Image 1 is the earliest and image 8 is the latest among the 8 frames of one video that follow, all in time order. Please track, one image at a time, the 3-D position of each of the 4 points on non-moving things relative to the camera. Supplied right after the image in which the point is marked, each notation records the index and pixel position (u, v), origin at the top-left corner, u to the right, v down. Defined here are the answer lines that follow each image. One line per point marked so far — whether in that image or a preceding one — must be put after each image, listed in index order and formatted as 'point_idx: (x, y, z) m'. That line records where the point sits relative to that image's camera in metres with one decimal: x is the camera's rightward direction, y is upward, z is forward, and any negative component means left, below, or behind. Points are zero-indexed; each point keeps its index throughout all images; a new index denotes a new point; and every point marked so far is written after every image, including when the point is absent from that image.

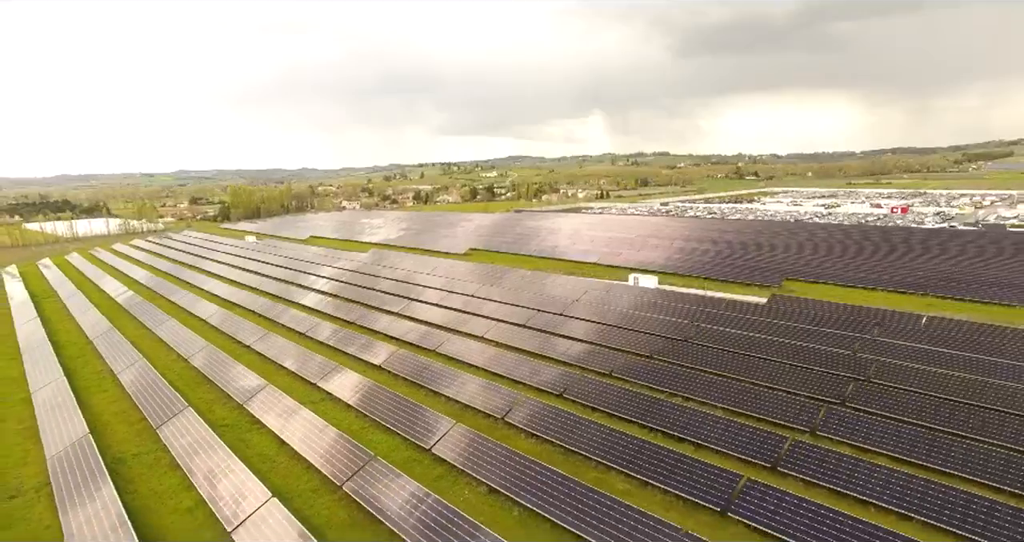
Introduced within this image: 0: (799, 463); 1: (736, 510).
0: (+7.9, -5.1, +13.4) m
1: (+5.5, -5.7, +12.2) m
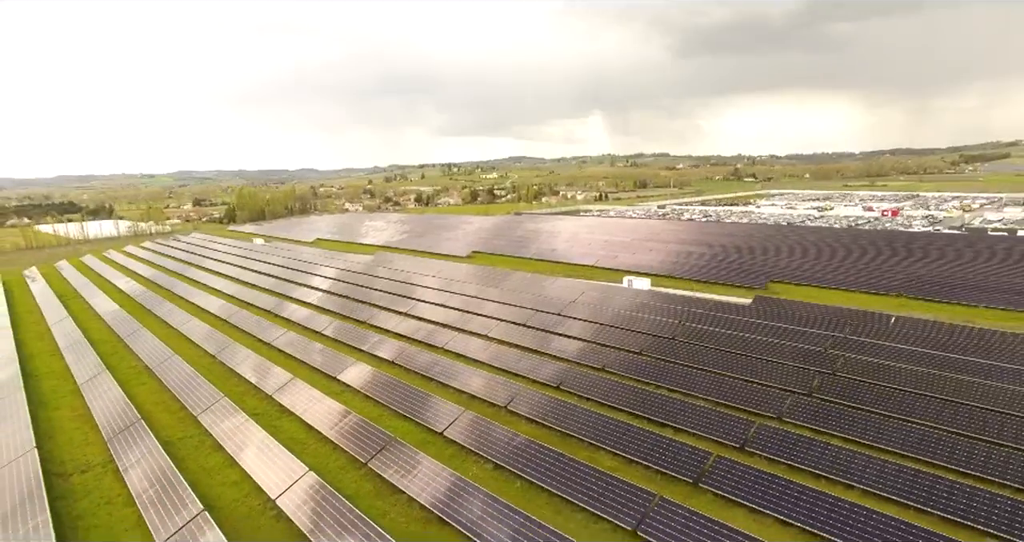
0: (+7.9, -5.3, +15.5) m
1: (+5.5, -5.8, +14.2) m
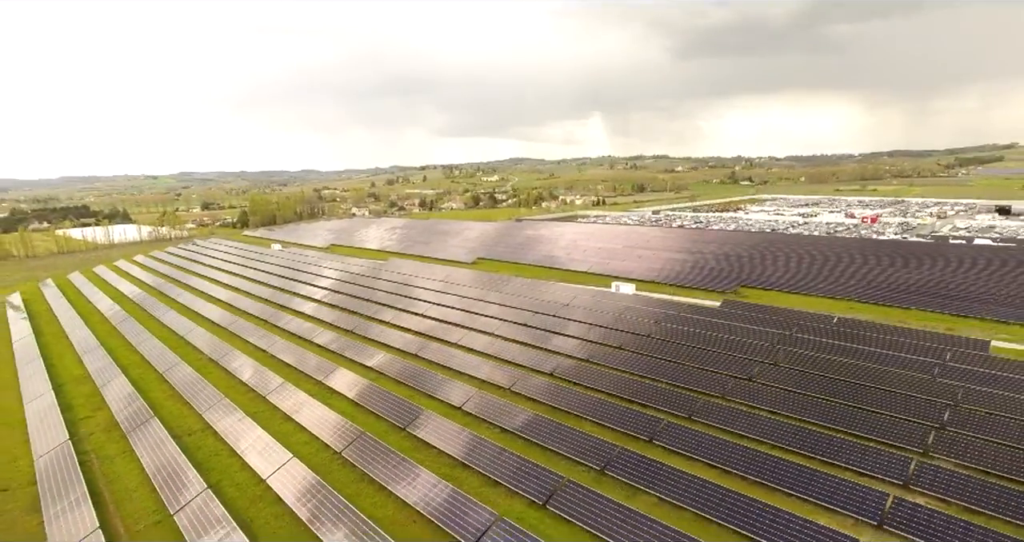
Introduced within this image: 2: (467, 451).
0: (+8.0, -5.7, +20.3) m
1: (+5.6, -6.3, +19.1) m
2: (-1.7, -6.7, +18.8) m
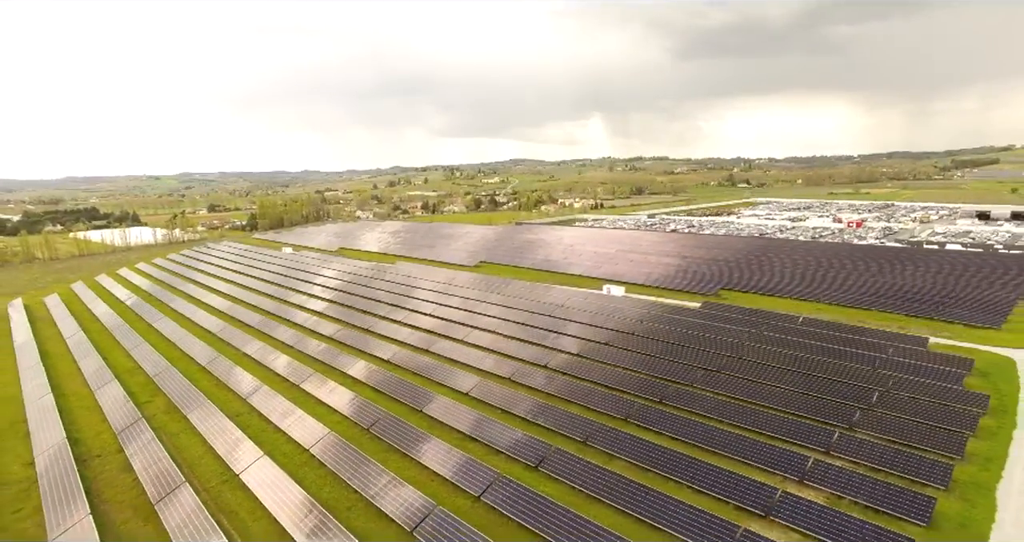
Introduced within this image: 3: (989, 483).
0: (+8.0, -6.0, +24.0) m
1: (+5.6, -6.6, +22.7) m
2: (-1.7, -7.0, +22.5) m
3: (+15.5, -6.9, +16.5) m
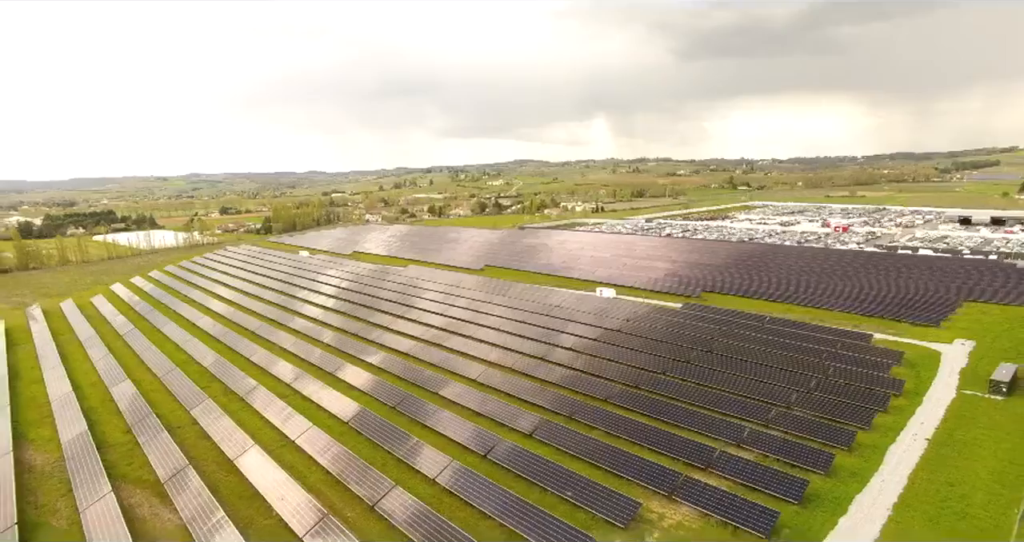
0: (+8.0, -6.4, +28.7) m
1: (+5.6, -7.0, +27.5) m
2: (-1.7, -7.3, +27.3) m
3: (+15.4, -7.3, +21.1) m
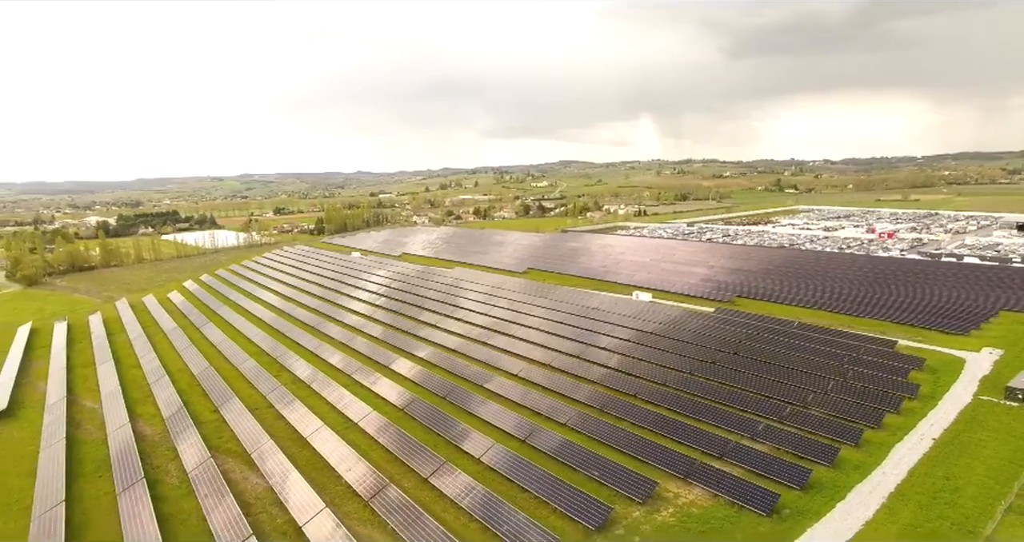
0: (+10.2, -6.8, +30.9) m
1: (+7.7, -7.3, +29.9) m
2: (+0.4, -7.6, +30.3) m
3: (+17.0, -7.7, +22.9) m
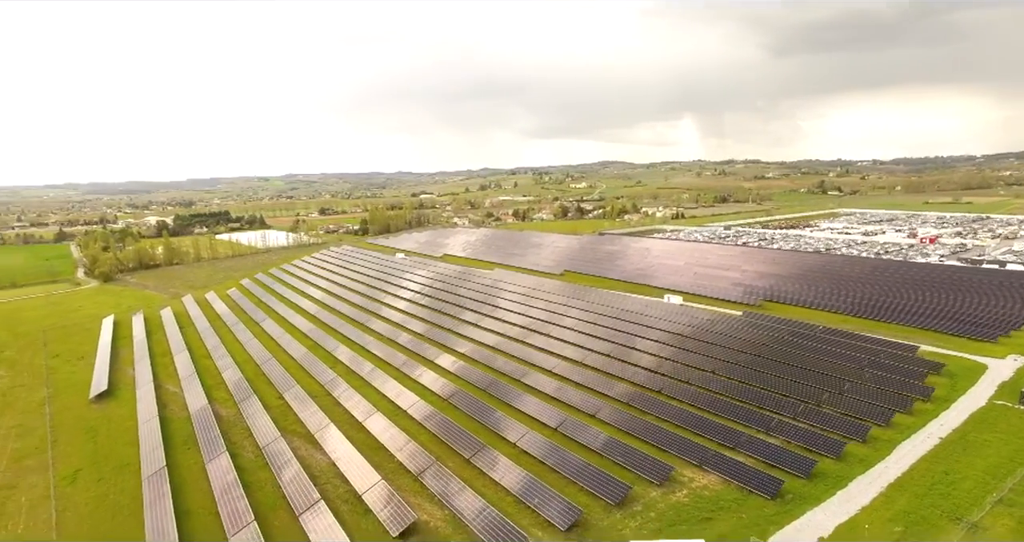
0: (+12.3, -7.2, +33.0) m
1: (+9.7, -7.7, +32.2) m
2: (+2.5, -7.8, +33.0) m
3: (+18.6, -8.2, +24.5) m
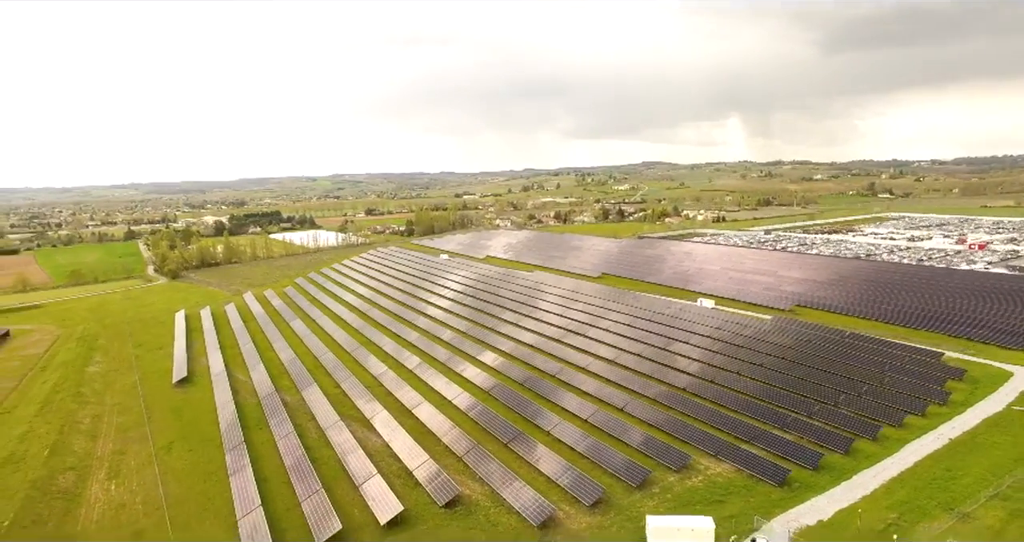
0: (+14.7, -7.6, +35.0) m
1: (+12.0, -8.1, +34.4) m
2: (+4.9, -8.2, +35.8) m
3: (+20.3, -8.7, +26.1) m
